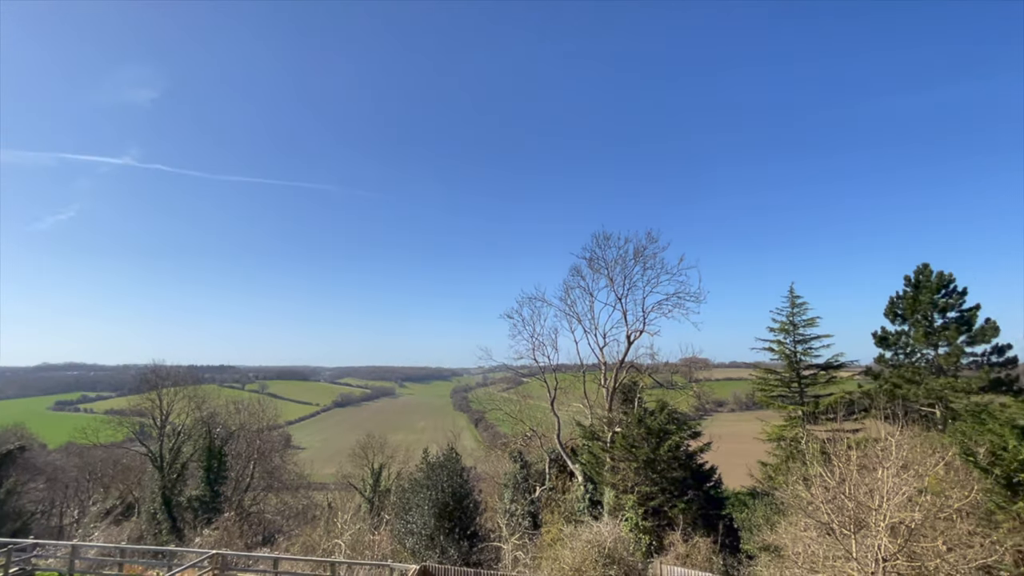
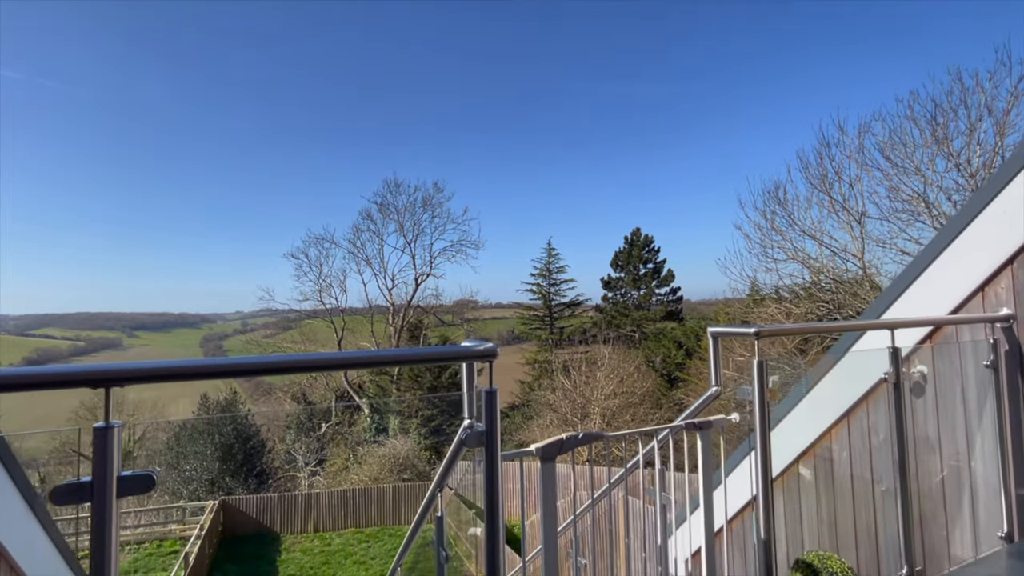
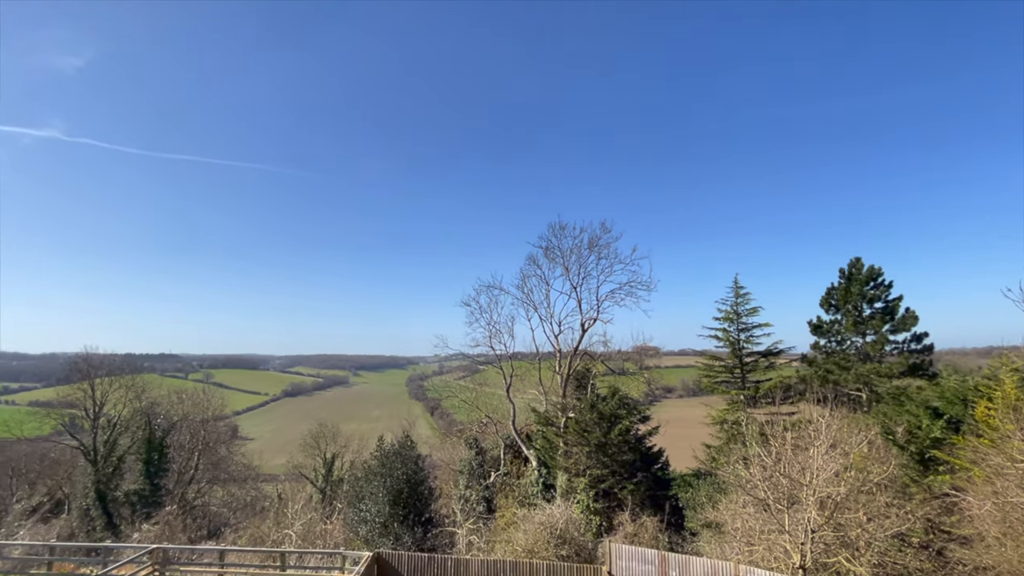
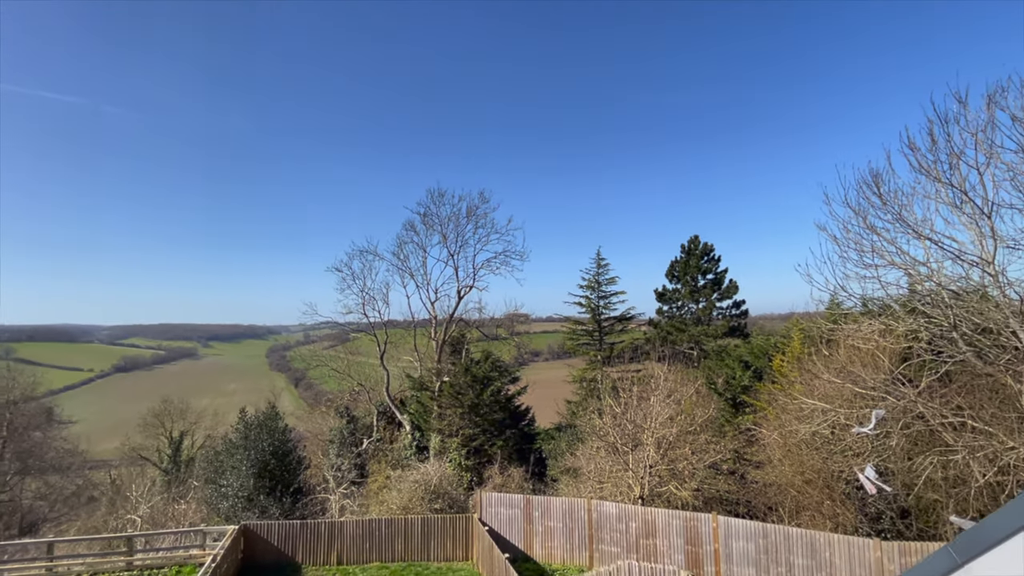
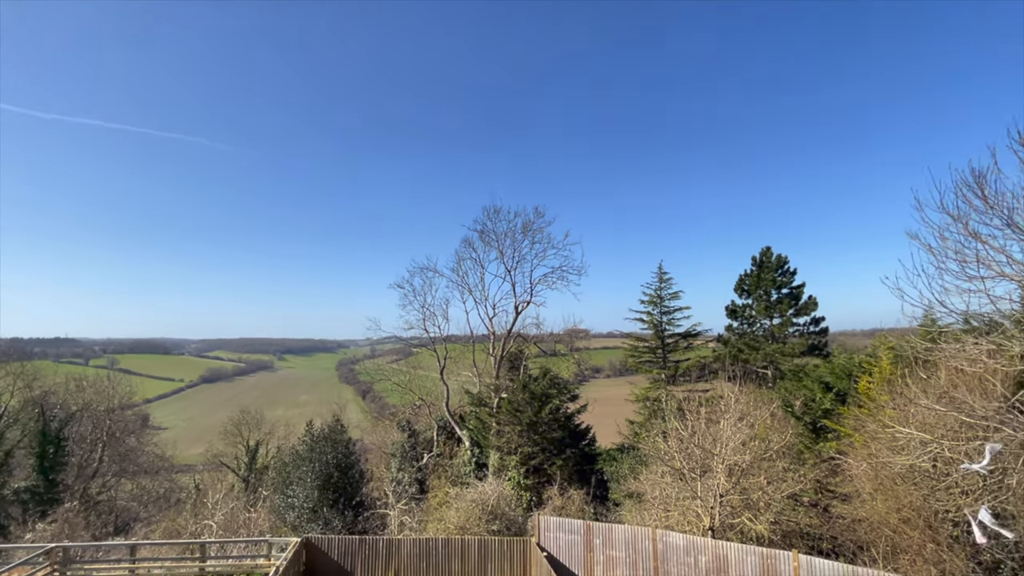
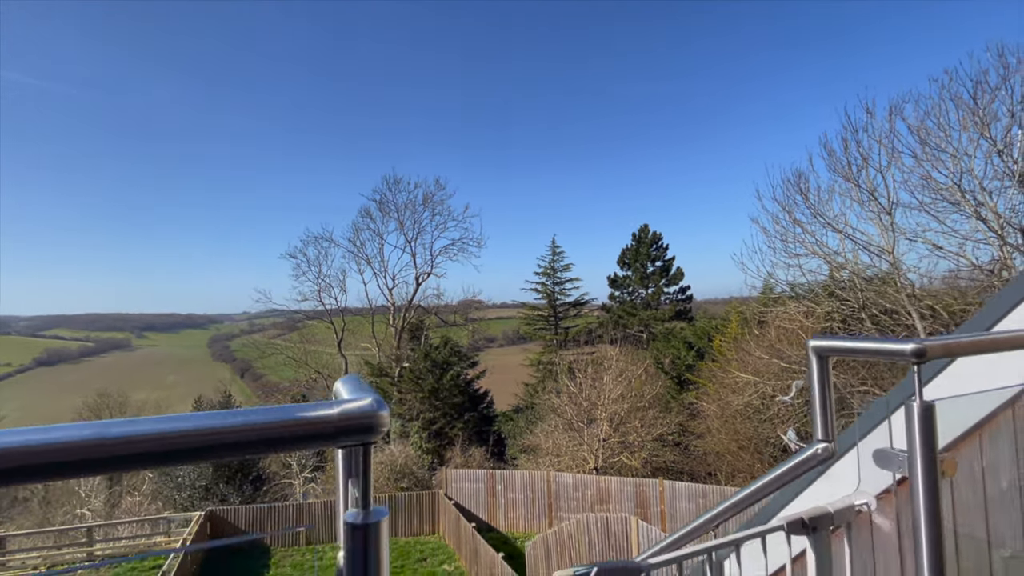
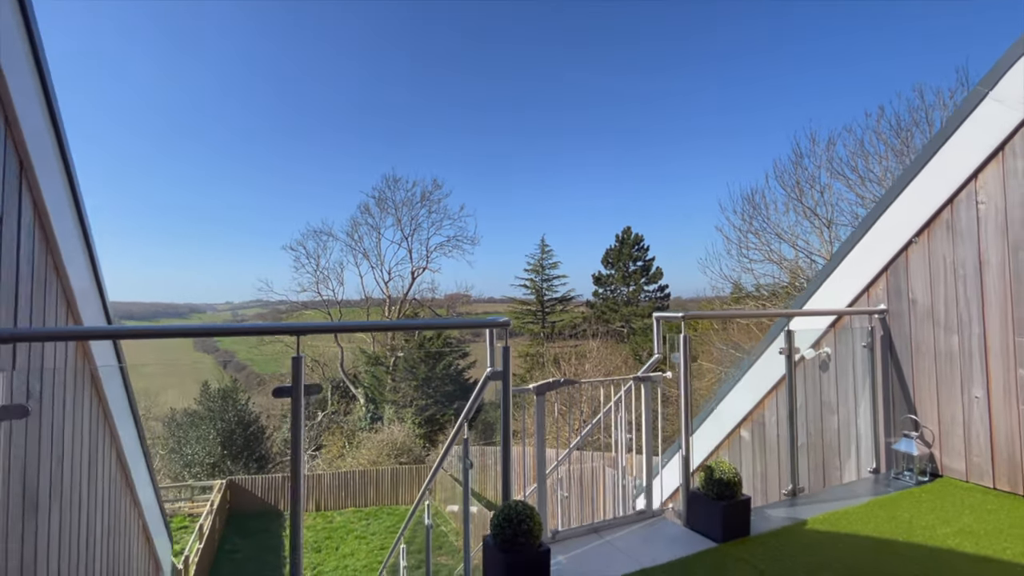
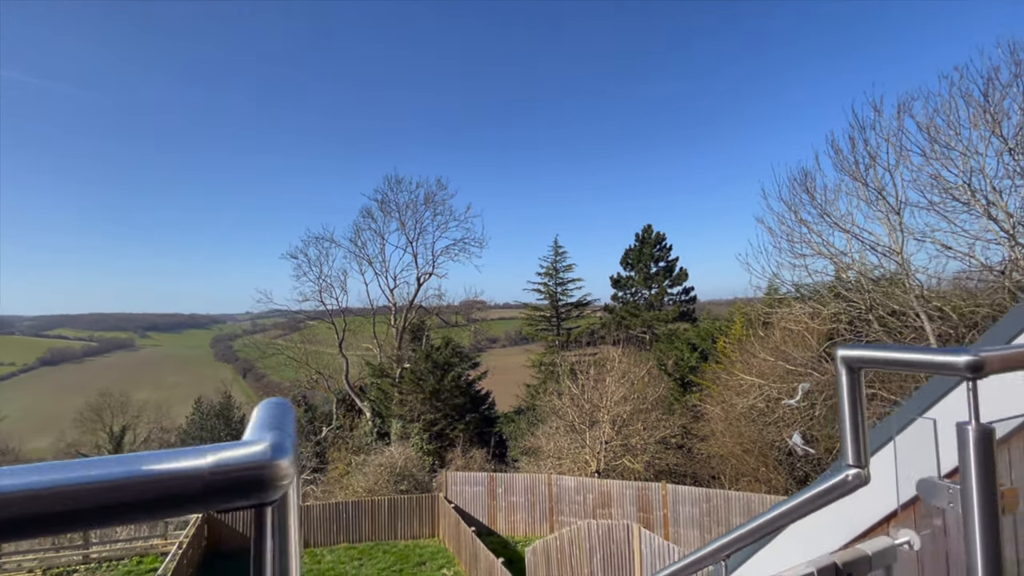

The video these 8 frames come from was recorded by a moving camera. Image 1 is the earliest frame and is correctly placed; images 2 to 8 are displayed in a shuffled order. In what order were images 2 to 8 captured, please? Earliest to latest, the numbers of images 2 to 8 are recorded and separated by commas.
3, 5, 4, 8, 6, 2, 7
